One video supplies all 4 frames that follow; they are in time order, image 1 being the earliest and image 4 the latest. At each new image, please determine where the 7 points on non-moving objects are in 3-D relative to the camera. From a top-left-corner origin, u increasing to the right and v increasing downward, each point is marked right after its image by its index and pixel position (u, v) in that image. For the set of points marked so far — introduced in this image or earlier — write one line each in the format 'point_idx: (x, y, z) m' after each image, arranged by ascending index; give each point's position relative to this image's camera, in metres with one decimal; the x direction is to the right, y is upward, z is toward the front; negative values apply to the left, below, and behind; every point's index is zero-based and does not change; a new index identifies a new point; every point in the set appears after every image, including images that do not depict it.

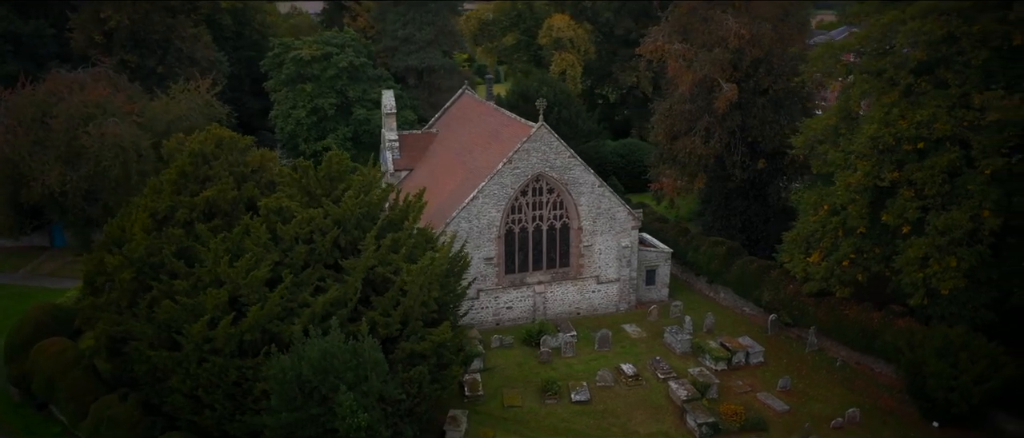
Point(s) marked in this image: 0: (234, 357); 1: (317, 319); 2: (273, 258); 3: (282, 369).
0: (-6.5, -3.3, +18.6) m
1: (-4.6, -2.4, +19.0) m
2: (-5.9, -1.0, +19.6) m
3: (-4.9, -3.3, +17.2) m
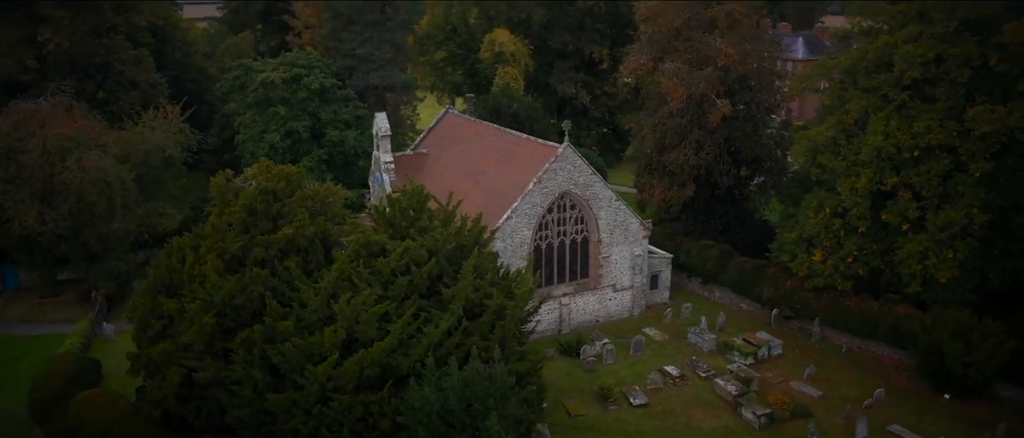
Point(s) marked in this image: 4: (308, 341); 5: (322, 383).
0: (-3.7, -4.2, +18.8) m
1: (-1.9, -3.2, +19.4) m
2: (-3.4, -1.8, +19.8) m
3: (-1.9, -4.1, +17.6) m
4: (-4.9, -3.0, +19.0) m
5: (-4.5, -3.9, +18.6) m
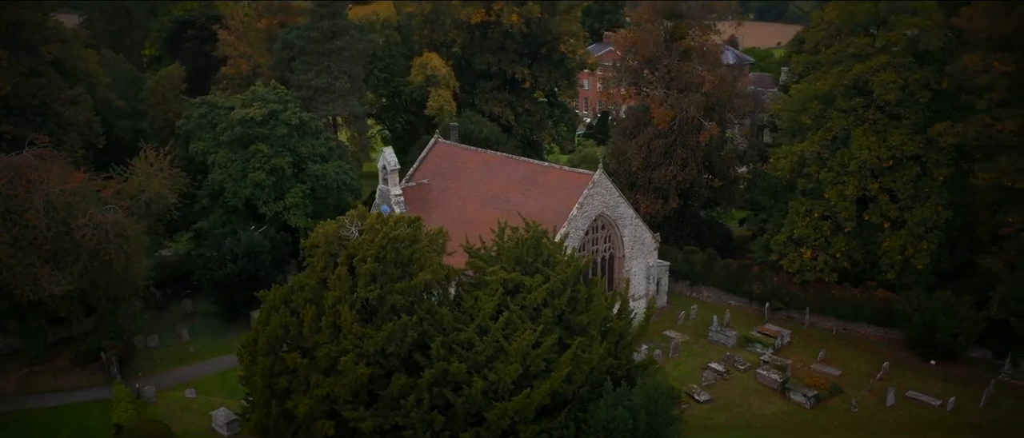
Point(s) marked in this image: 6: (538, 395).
0: (+0.7, -5.3, +20.3) m
1: (+2.1, -4.2, +21.3) m
2: (+0.5, -2.9, +21.4) m
3: (+2.7, -5.0, +19.6) m
4: (-0.7, -4.1, +20.3) m
5: (-0.1, -5.0, +19.9) m
6: (+0.6, -4.5, +19.9) m
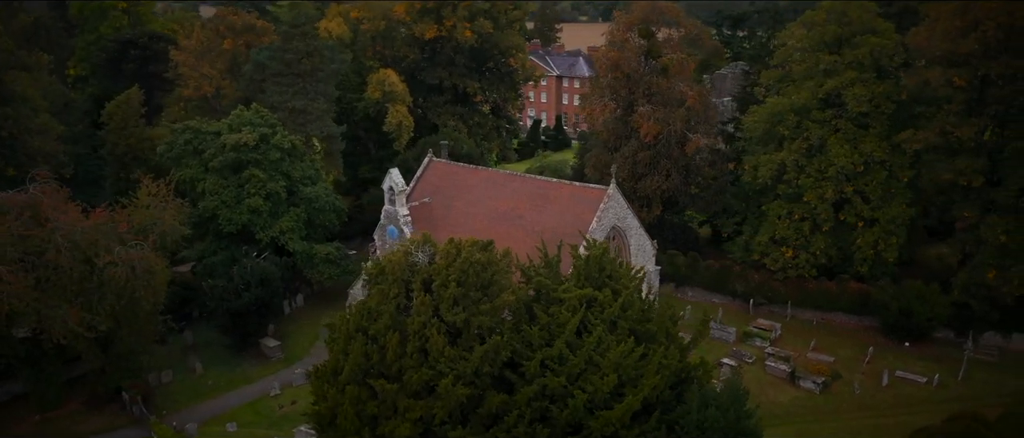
0: (+3.3, -5.8, +22.0) m
1: (+4.6, -4.7, +23.2) m
2: (+2.9, -3.5, +23.0) m
3: (+5.4, -5.4, +21.6) m
4: (+1.9, -4.7, +21.7) m
5: (+2.6, -5.6, +21.5) m
6: (+3.3, -5.0, +21.6) m
